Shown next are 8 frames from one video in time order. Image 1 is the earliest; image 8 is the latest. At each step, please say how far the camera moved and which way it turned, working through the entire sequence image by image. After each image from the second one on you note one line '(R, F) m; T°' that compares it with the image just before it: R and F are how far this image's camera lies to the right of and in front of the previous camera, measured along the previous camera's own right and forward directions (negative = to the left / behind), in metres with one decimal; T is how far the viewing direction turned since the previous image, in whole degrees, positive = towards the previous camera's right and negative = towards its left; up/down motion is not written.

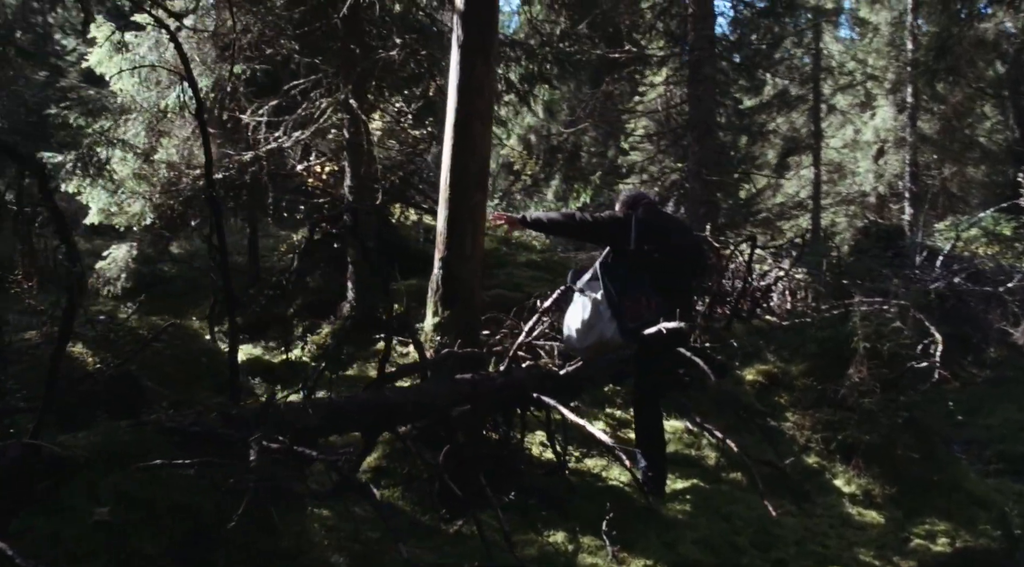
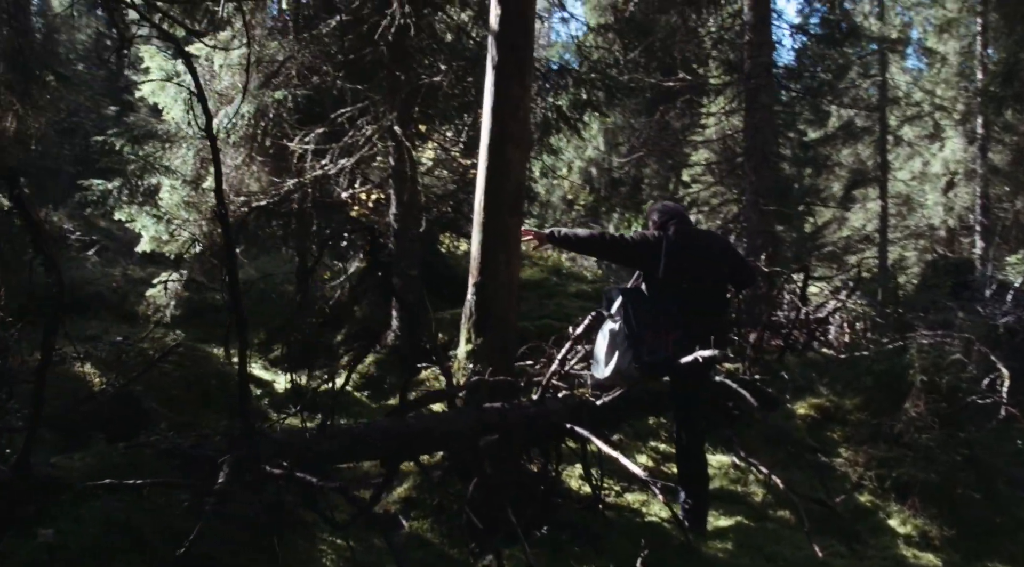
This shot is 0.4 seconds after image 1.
(+0.2, +0.2) m; -4°
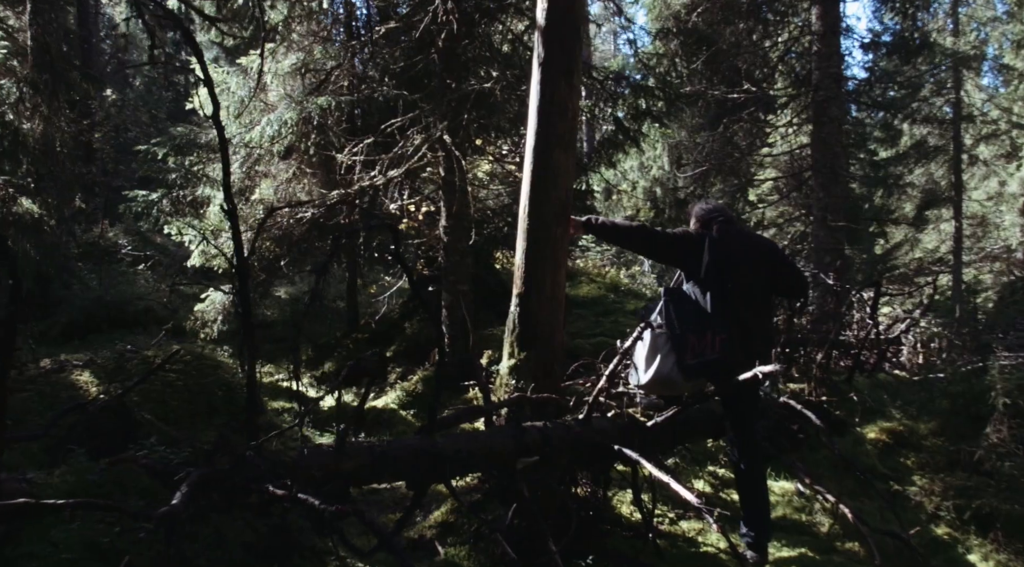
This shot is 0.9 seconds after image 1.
(+0.1, +0.4) m; -4°
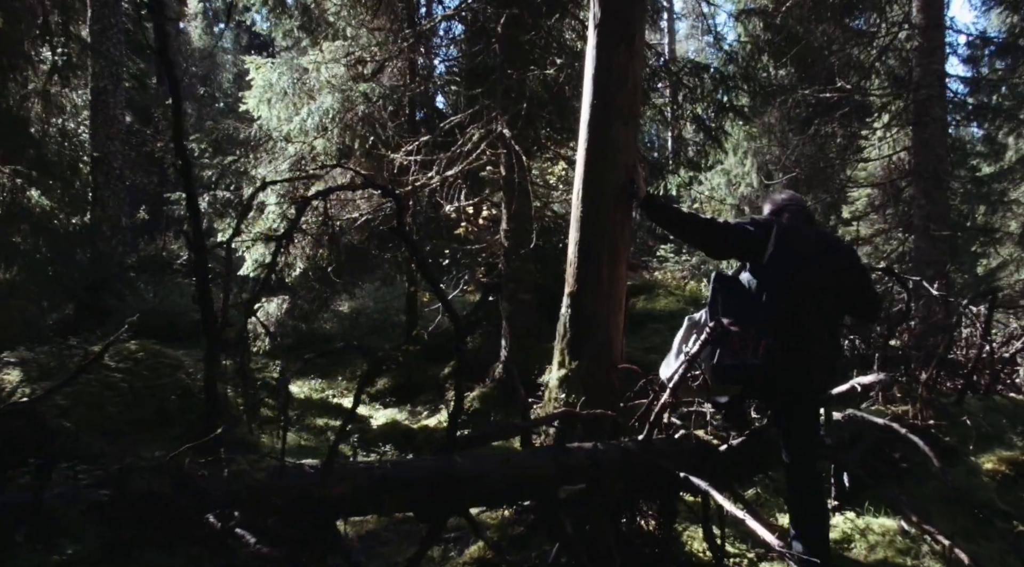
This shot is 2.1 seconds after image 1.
(+0.2, +0.8) m; -5°
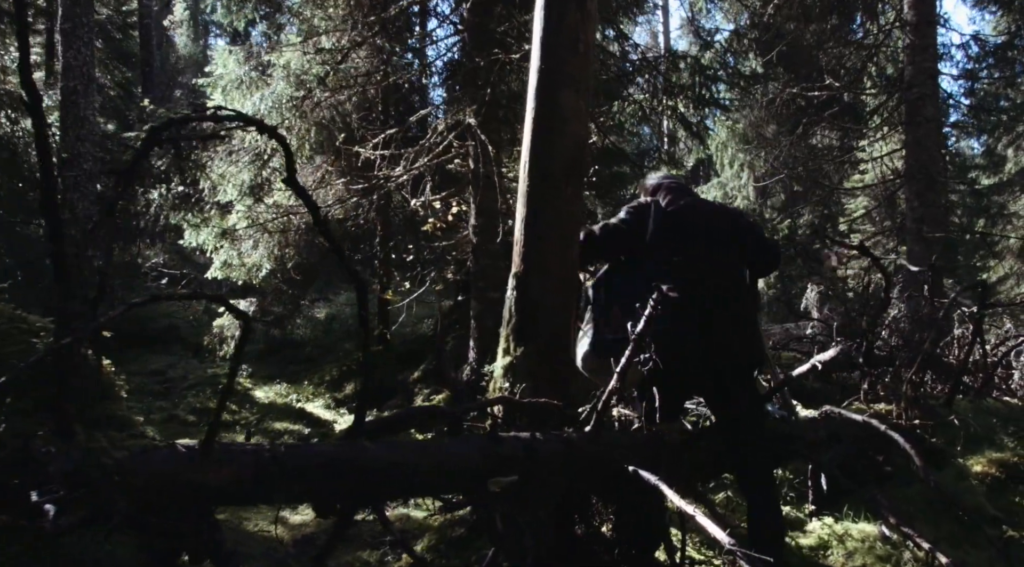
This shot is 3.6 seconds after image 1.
(+0.3, +0.4) m; 0°
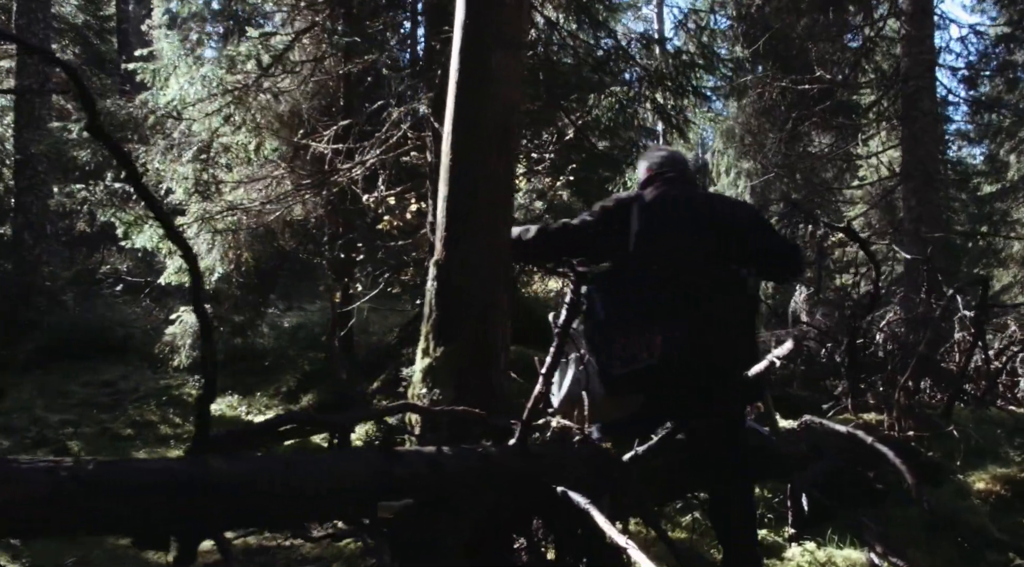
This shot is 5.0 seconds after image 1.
(+0.4, +0.7) m; 0°
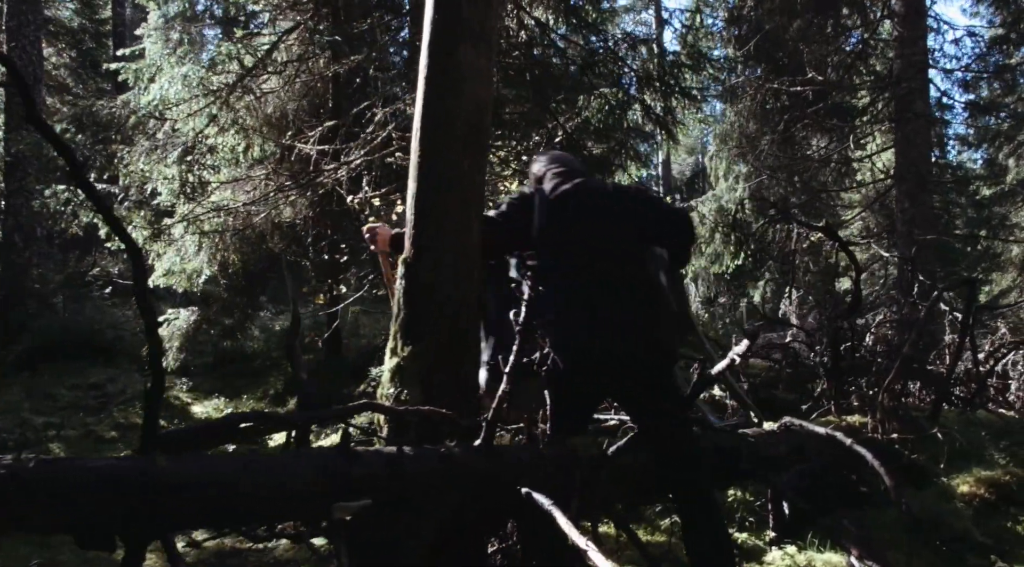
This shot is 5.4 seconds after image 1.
(+0.1, +0.1) m; 0°
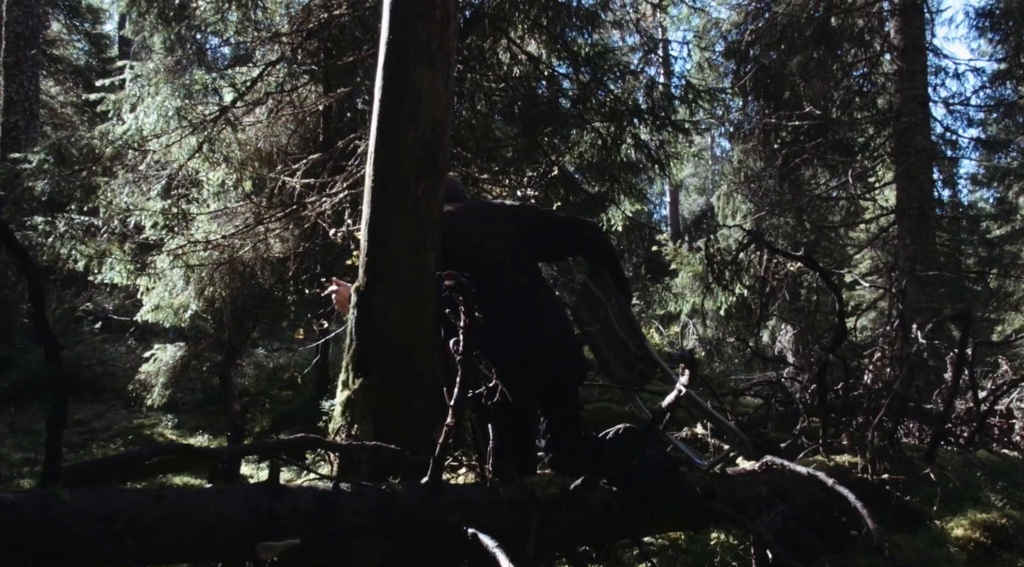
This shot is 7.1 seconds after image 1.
(+0.2, +0.2) m; -1°
